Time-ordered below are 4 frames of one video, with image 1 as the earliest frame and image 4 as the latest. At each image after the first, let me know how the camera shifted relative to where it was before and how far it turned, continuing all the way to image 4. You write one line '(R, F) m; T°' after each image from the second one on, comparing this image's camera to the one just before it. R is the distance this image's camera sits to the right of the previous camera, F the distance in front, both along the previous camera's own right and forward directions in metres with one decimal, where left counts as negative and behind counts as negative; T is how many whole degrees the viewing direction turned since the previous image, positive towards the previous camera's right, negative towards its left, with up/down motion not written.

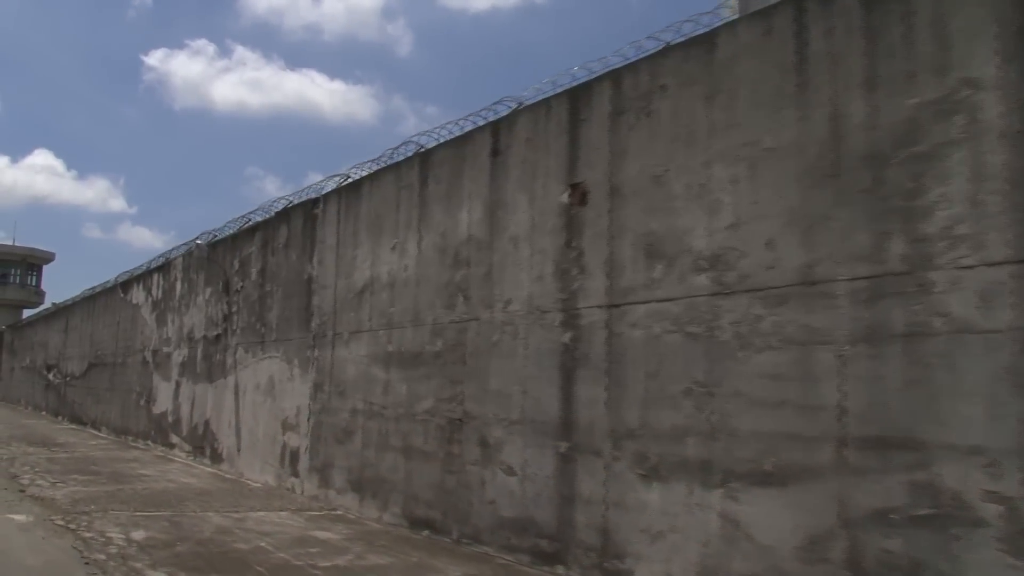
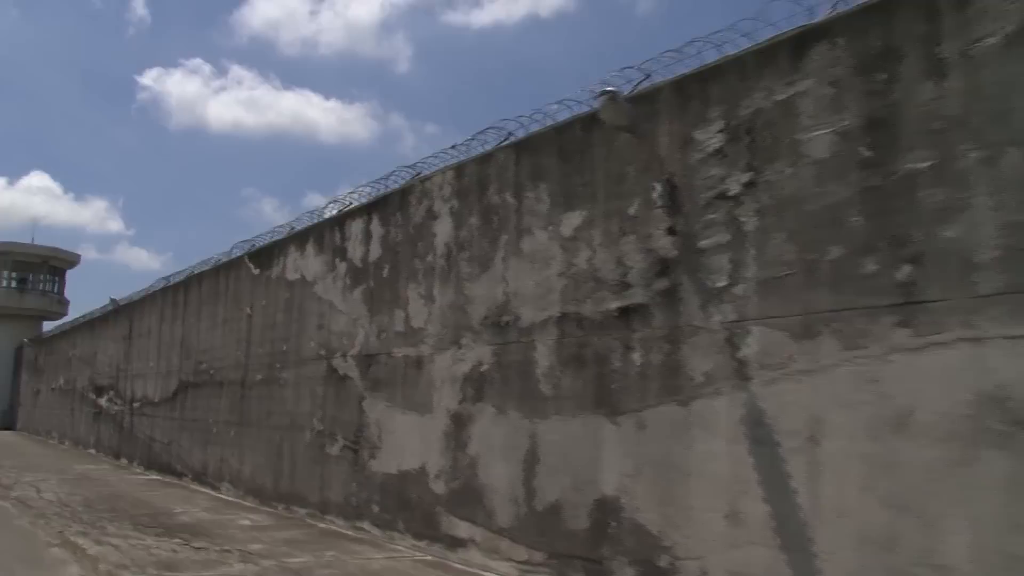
(-6.6, +6.4) m; +3°
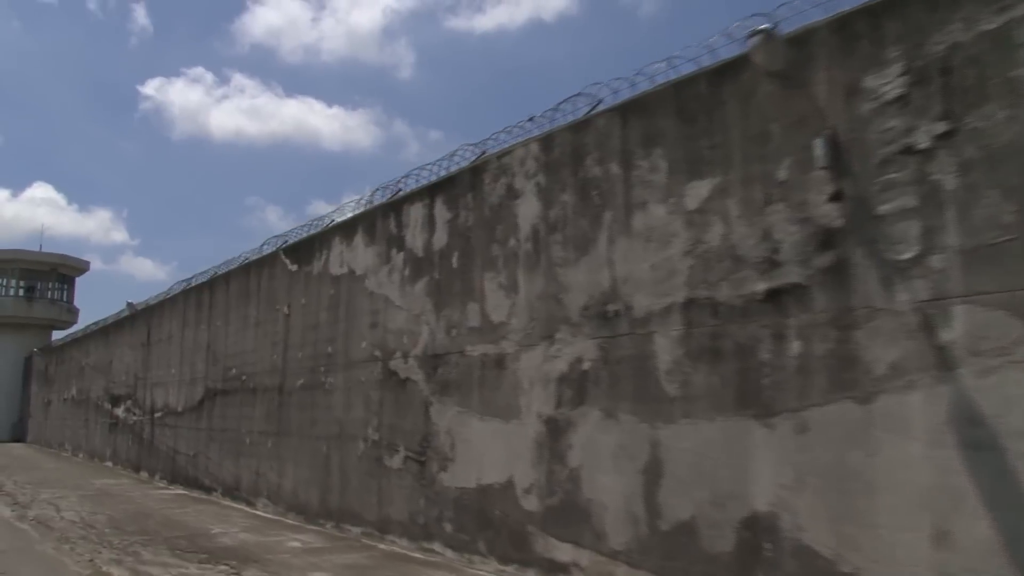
(-0.9, +0.8) m; 0°
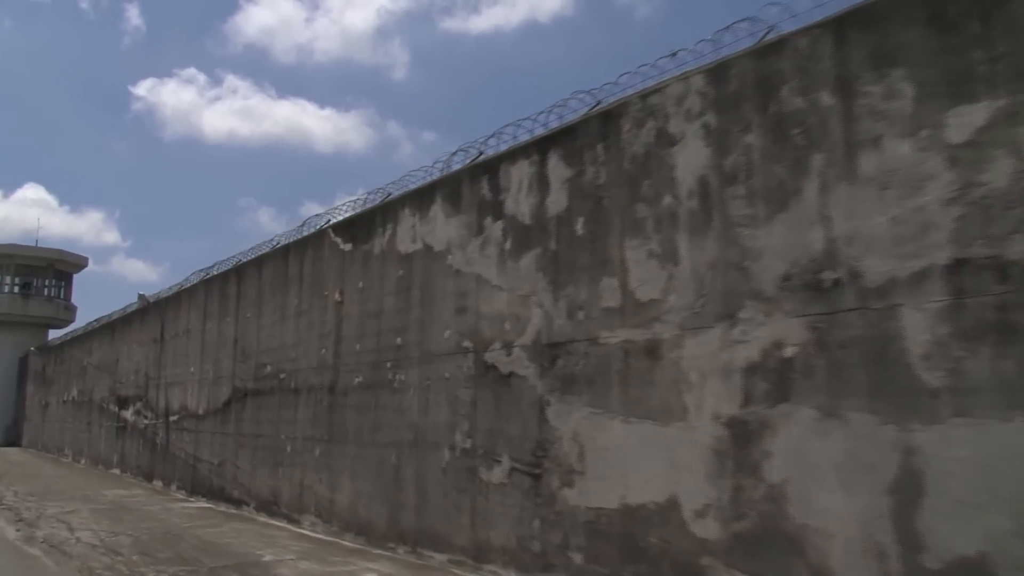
(-1.3, +1.2) m; +1°
